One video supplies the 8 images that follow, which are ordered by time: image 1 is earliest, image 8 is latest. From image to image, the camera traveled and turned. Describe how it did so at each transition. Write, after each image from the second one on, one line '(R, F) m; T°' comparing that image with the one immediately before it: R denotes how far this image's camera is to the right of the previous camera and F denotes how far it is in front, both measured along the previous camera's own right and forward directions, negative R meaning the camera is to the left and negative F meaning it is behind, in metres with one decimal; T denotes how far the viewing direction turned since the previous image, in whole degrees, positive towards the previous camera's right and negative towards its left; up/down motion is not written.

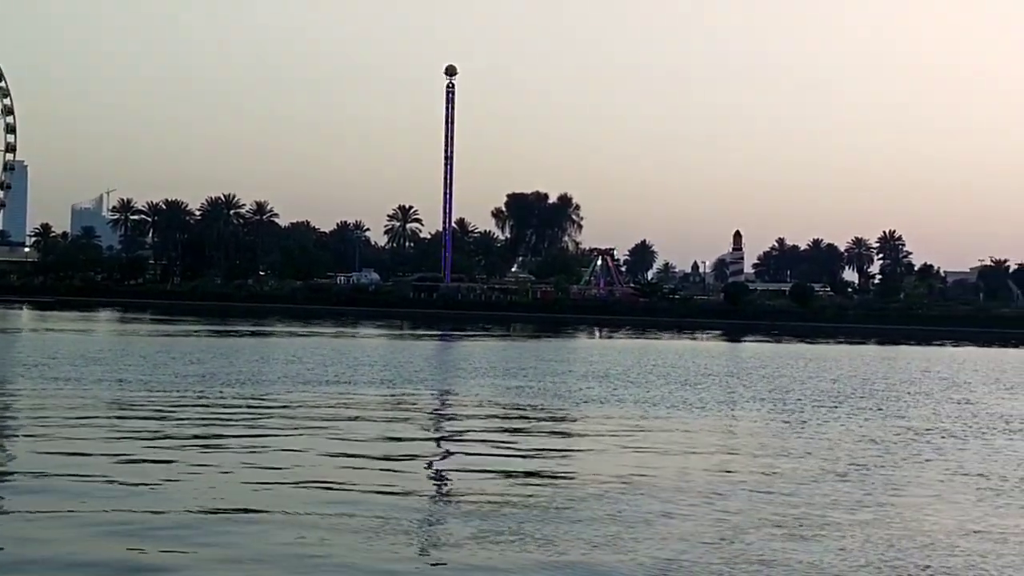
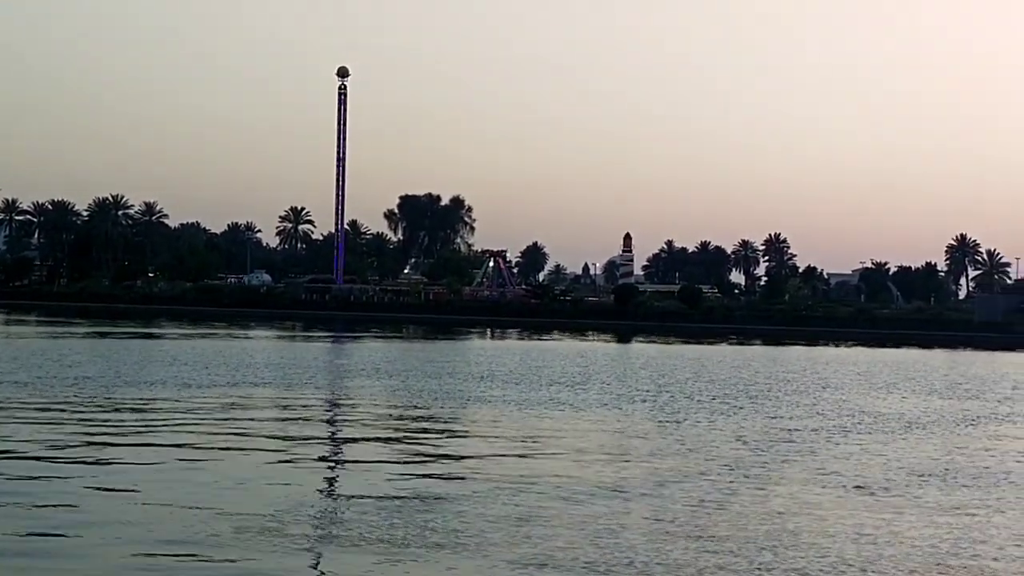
(-0.4, -0.2) m; +5°
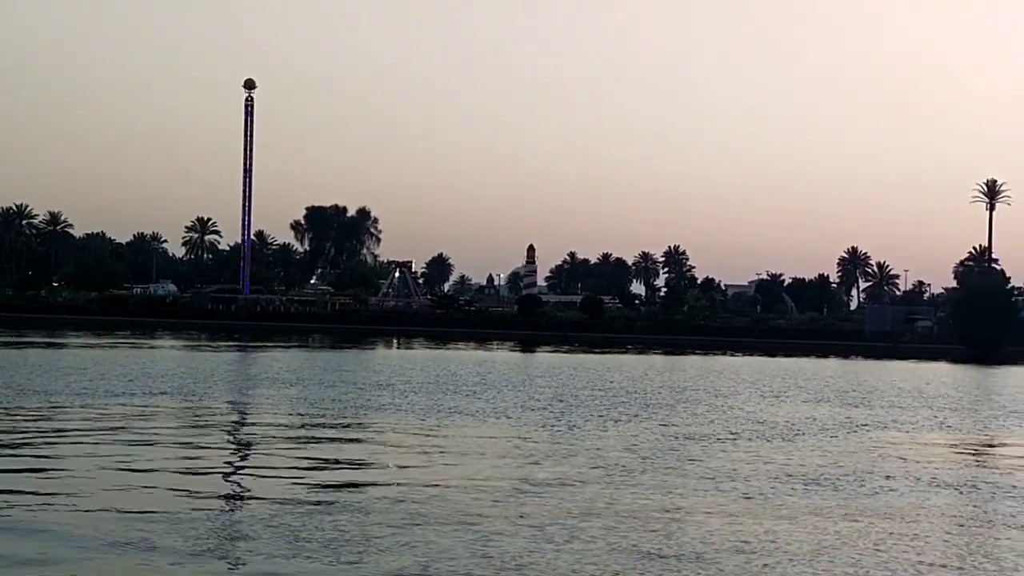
(-2.7, -0.3) m; +7°
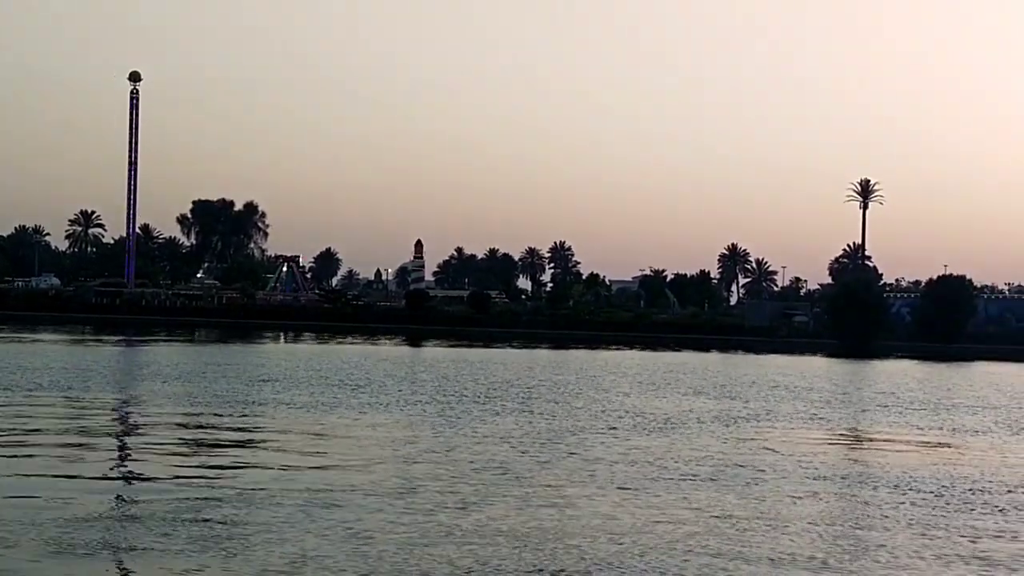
(+0.3, -0.6) m; +4°
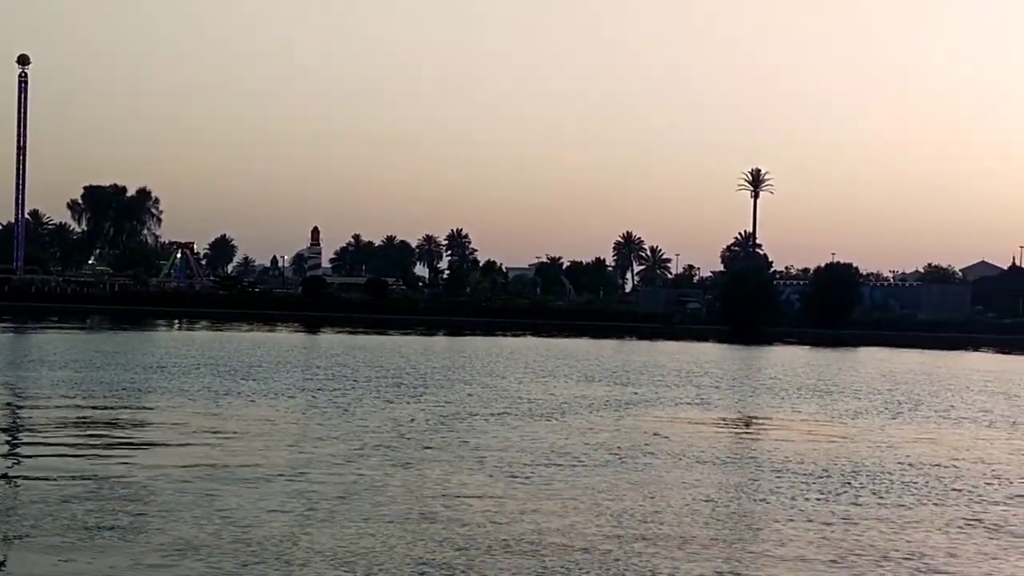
(+0.5, -0.3) m; +4°
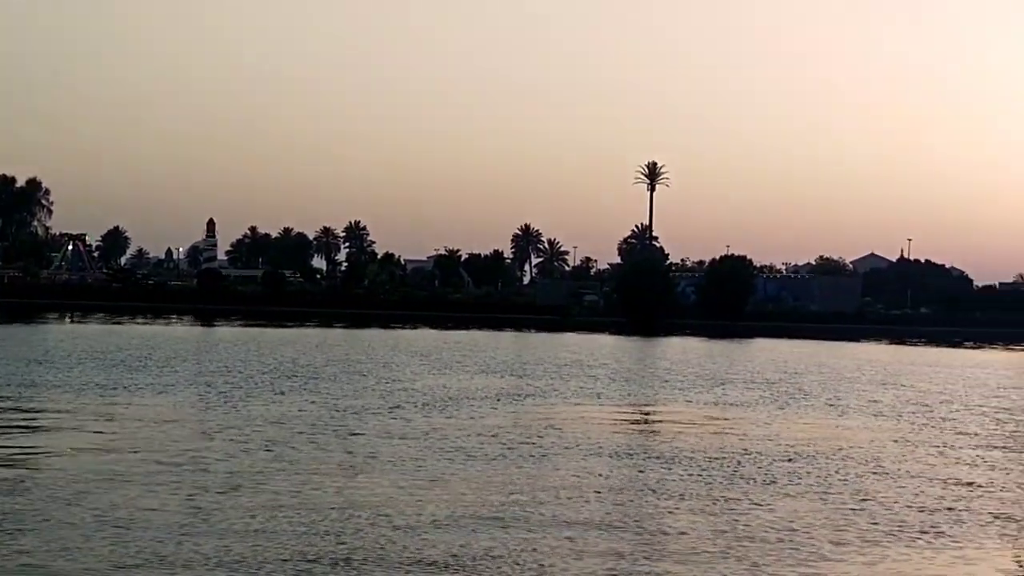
(+0.5, 0.0) m; +4°
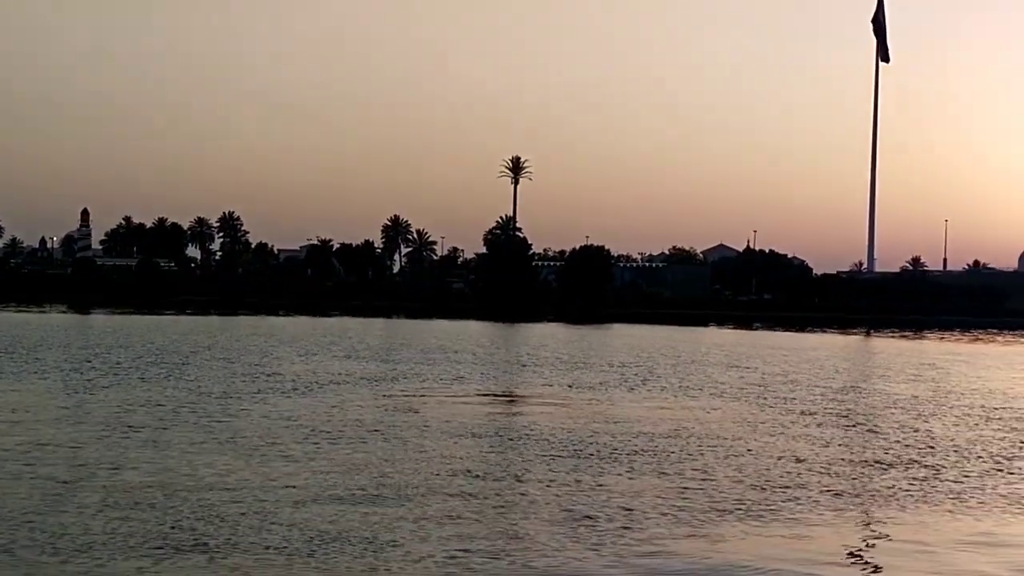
(+1.1, -2.2) m; +4°
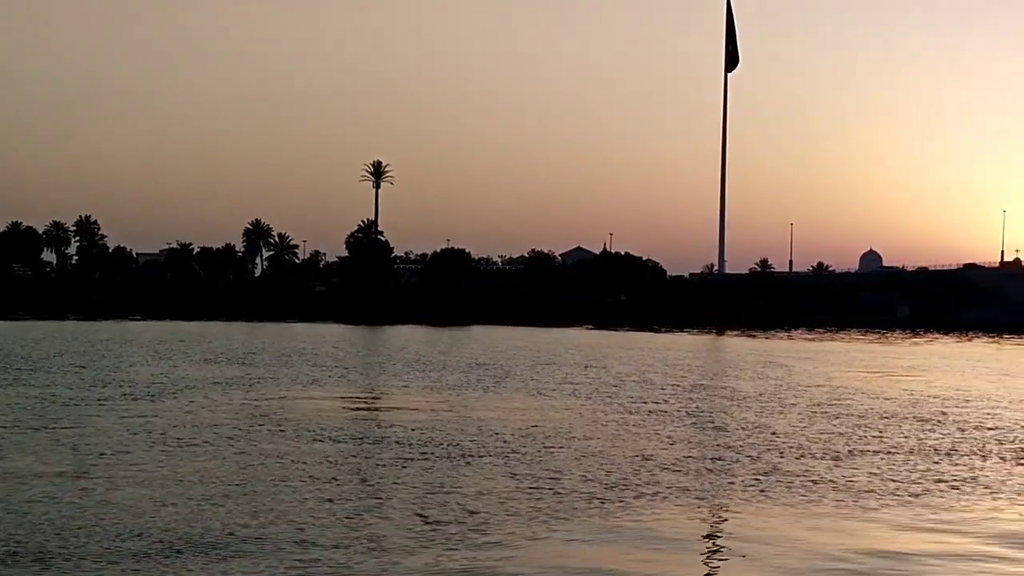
(+1.0, -0.7) m; +5°
